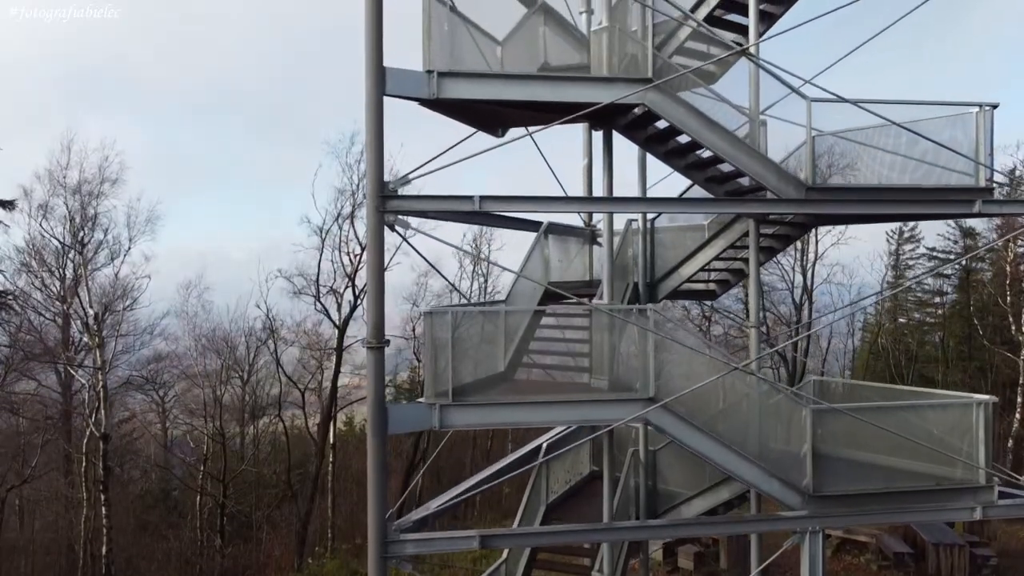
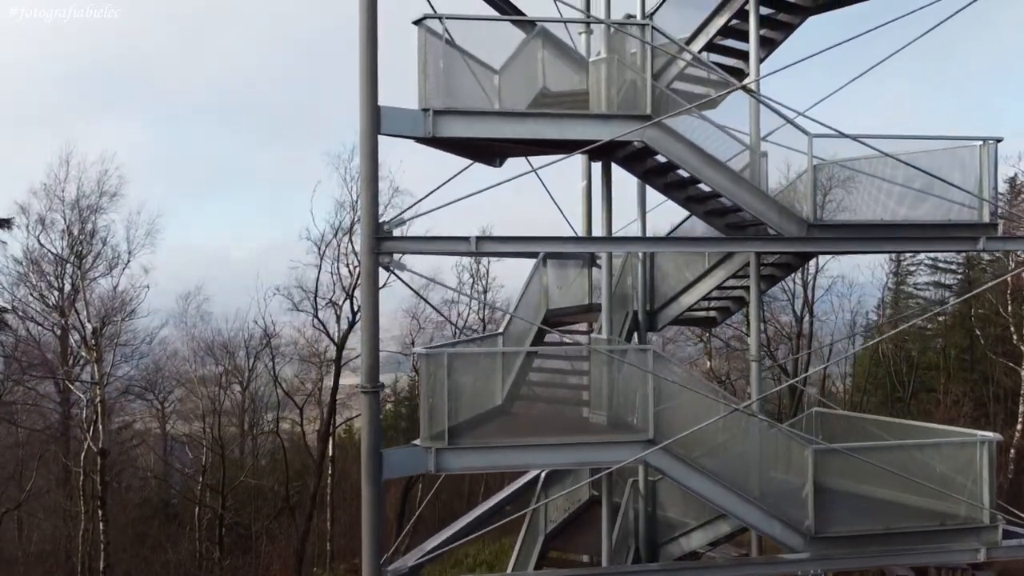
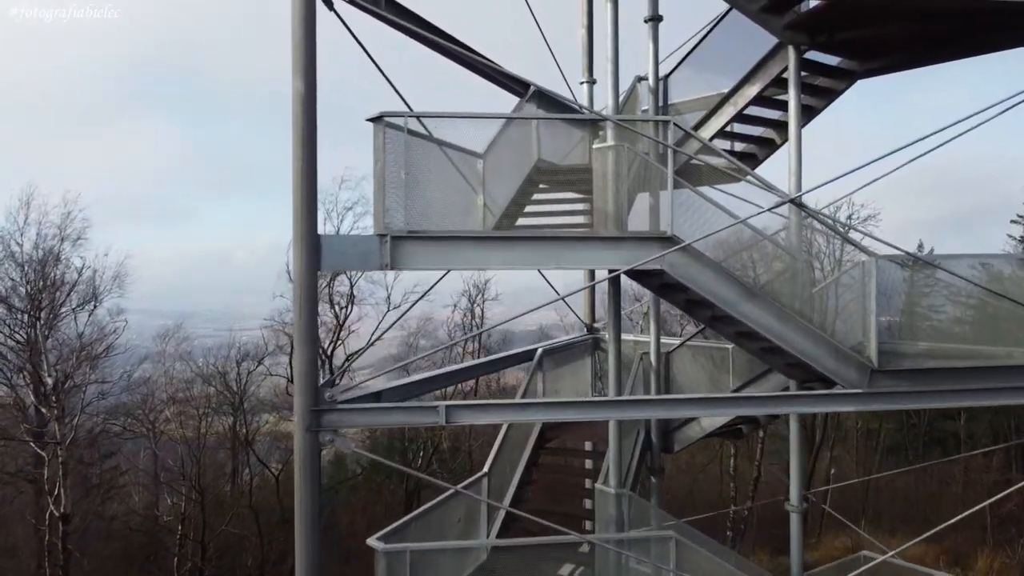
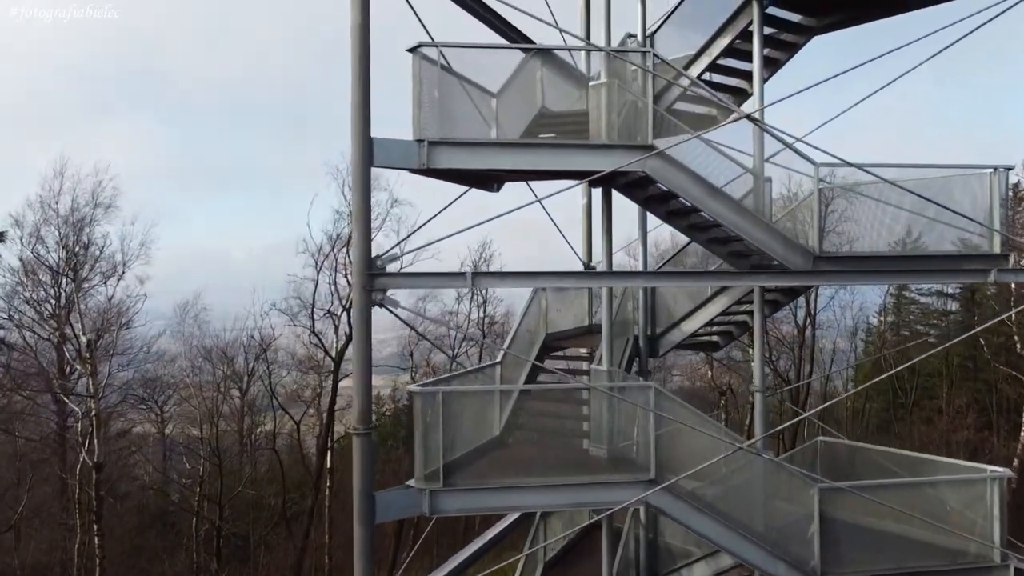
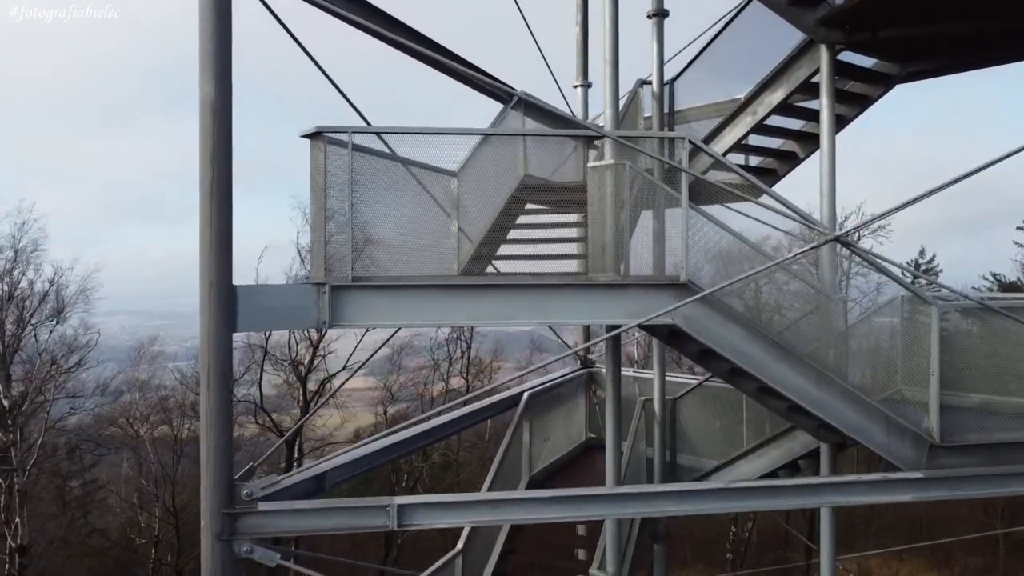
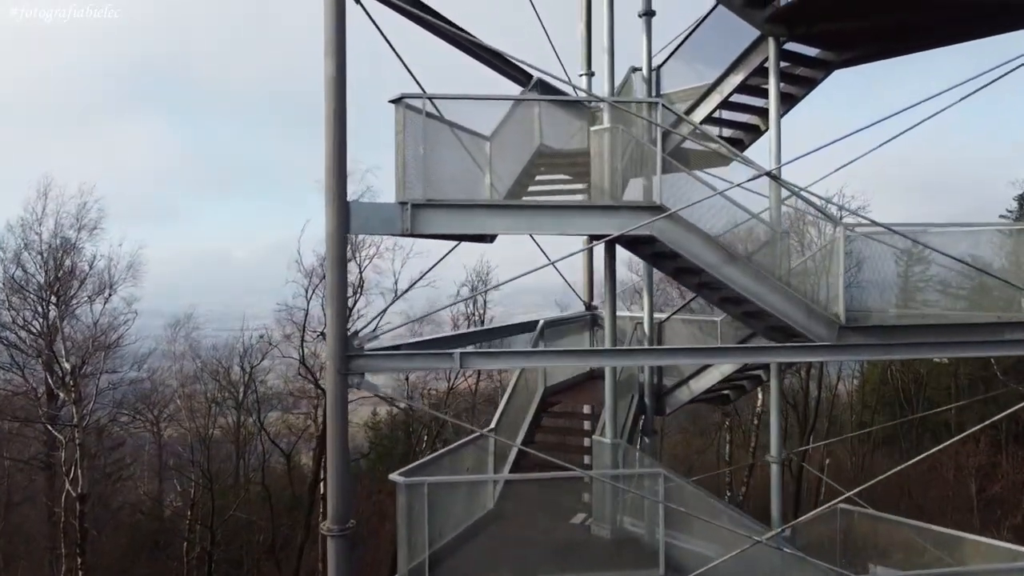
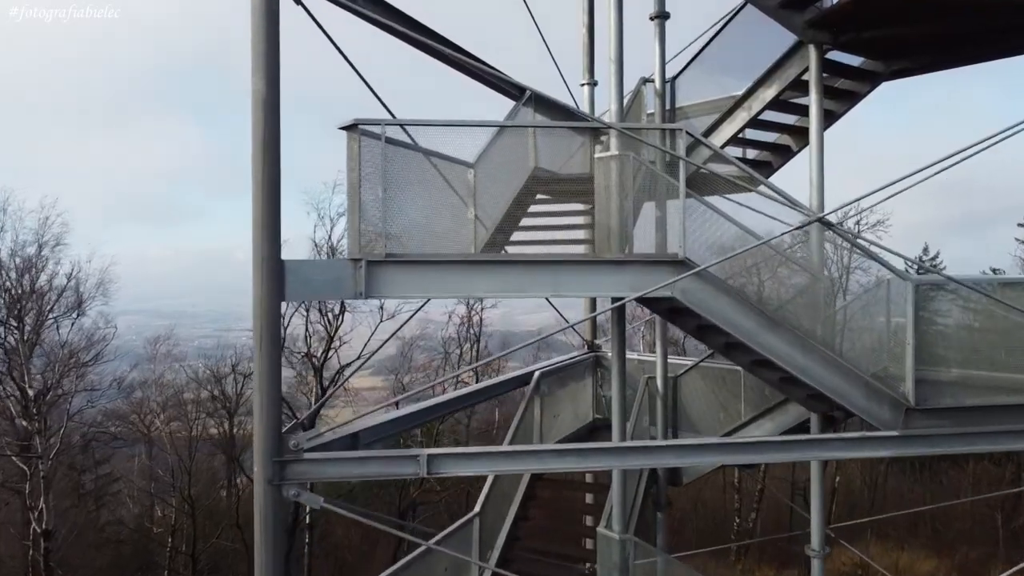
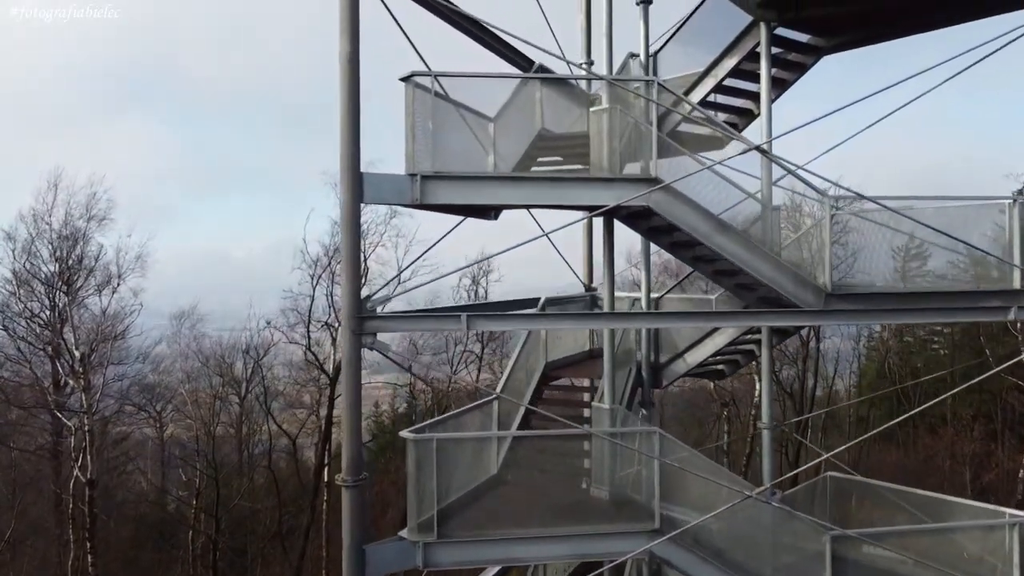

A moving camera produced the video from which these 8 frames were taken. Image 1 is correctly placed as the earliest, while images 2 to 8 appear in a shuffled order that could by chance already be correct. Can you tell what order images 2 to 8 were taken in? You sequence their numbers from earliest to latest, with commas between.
2, 4, 8, 6, 3, 7, 5
